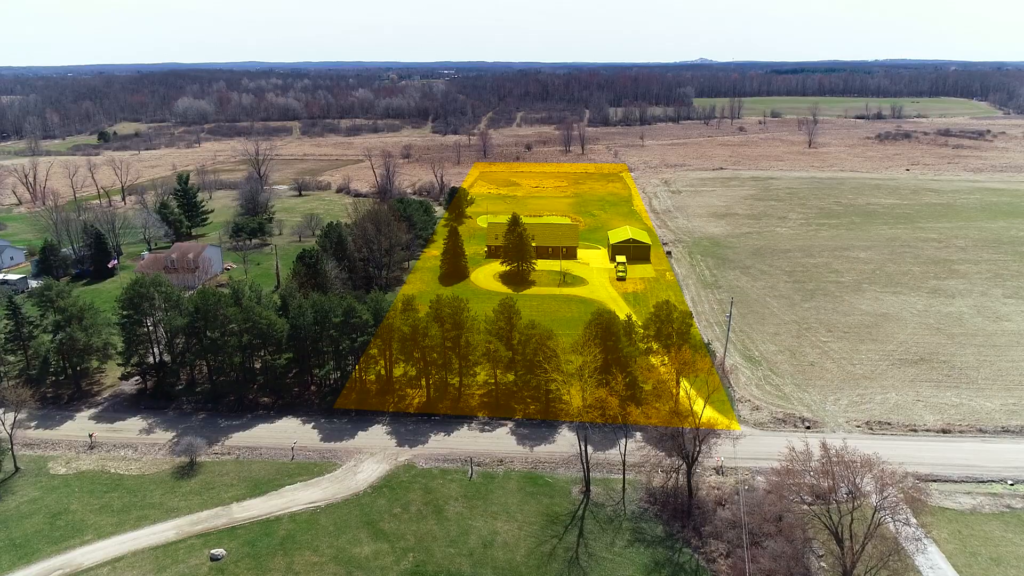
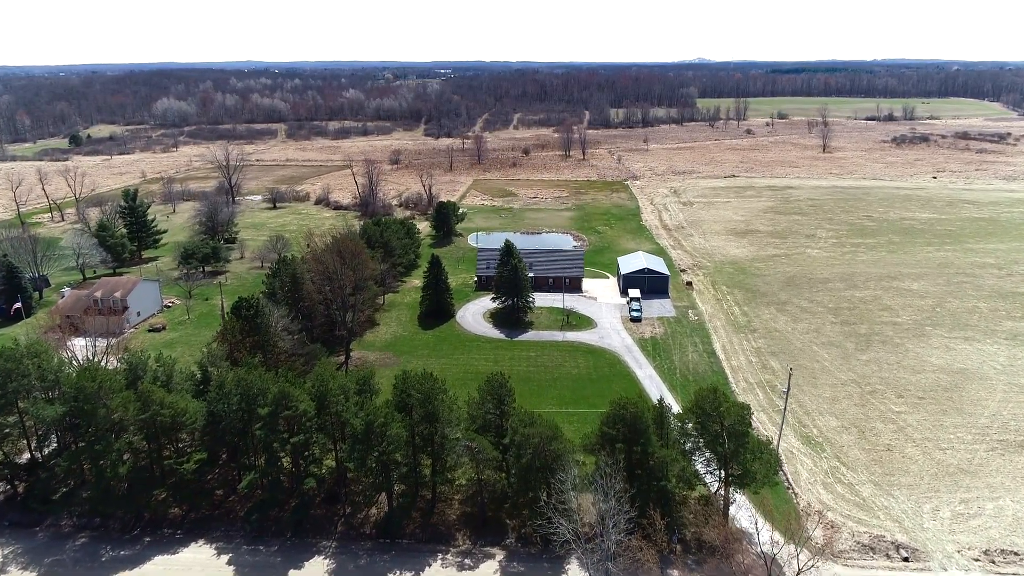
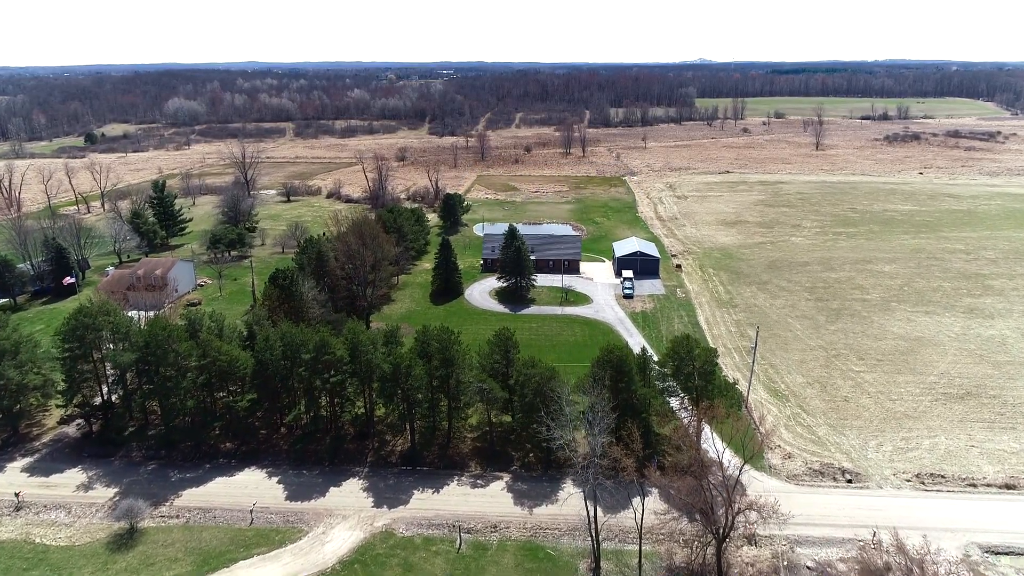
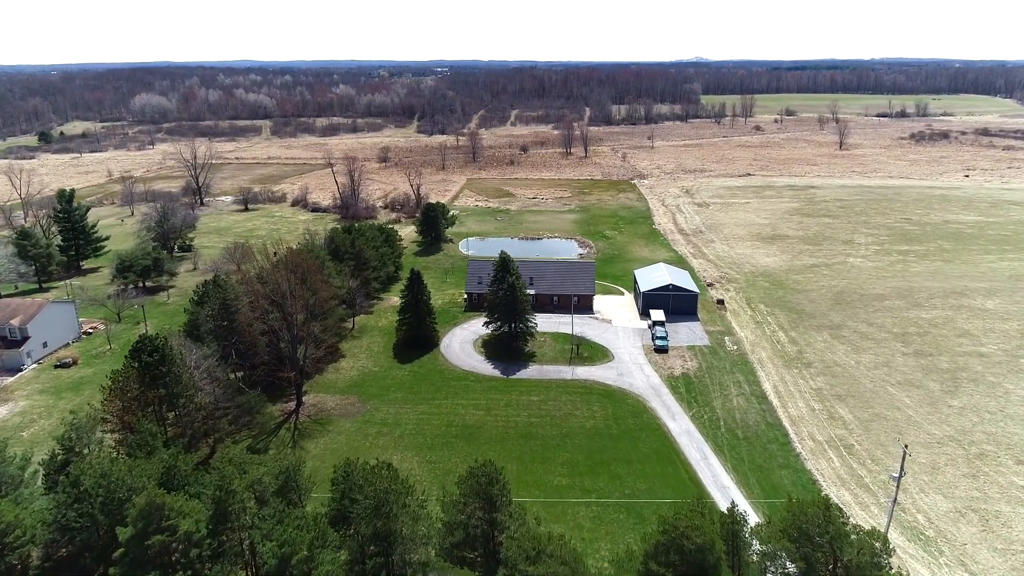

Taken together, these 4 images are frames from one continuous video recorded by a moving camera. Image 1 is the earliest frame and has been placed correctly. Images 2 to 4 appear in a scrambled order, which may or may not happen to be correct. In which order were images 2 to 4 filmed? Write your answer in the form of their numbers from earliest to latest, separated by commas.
3, 2, 4
